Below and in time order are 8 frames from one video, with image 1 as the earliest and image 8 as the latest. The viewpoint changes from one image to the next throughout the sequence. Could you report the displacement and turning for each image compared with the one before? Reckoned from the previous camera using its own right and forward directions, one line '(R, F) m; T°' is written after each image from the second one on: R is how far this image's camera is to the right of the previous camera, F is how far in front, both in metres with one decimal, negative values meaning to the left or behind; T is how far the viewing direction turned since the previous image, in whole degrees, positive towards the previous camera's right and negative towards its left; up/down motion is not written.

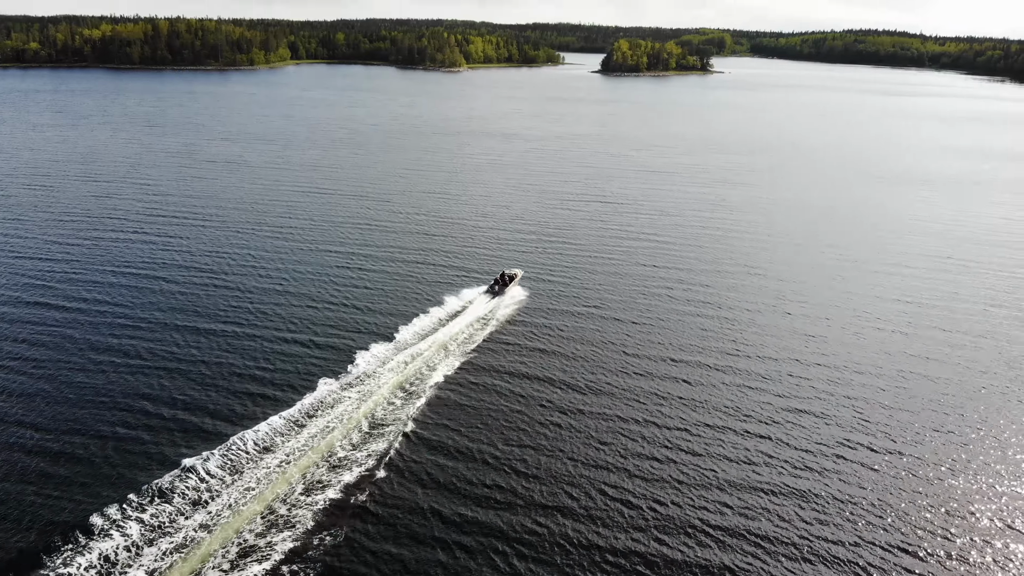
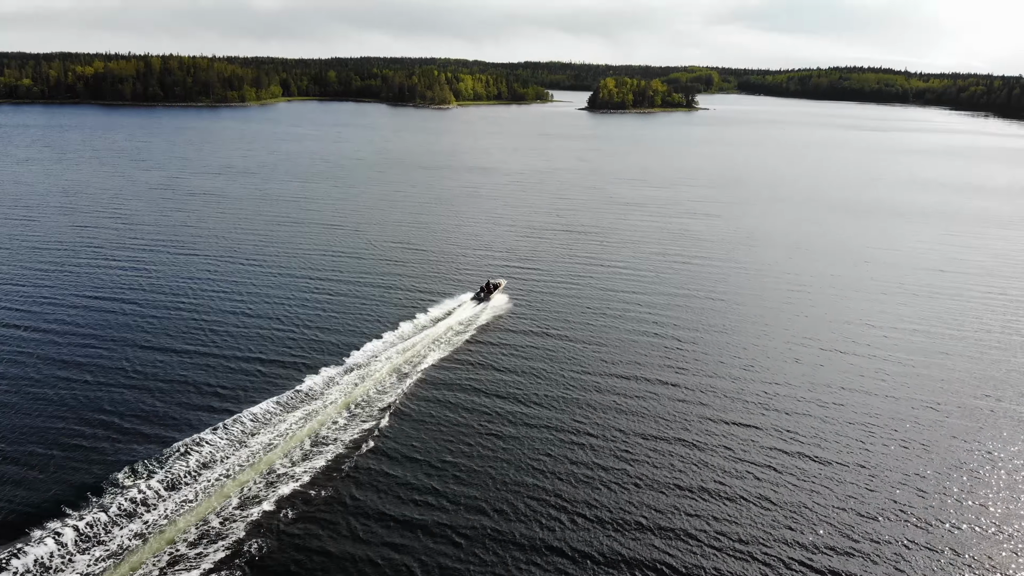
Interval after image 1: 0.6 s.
(+1.2, -0.7) m; 0°
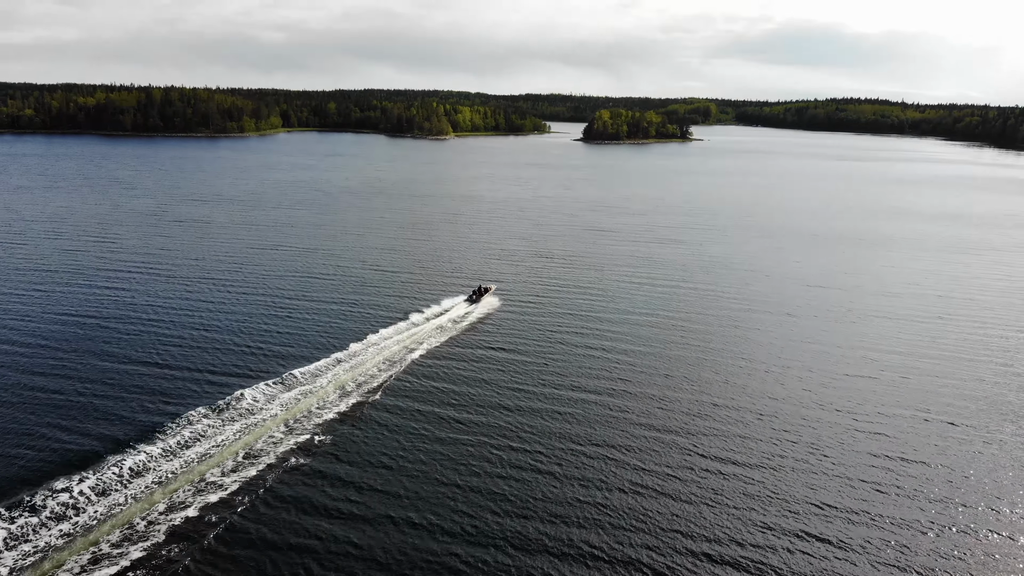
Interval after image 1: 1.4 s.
(+1.7, -0.9) m; 0°
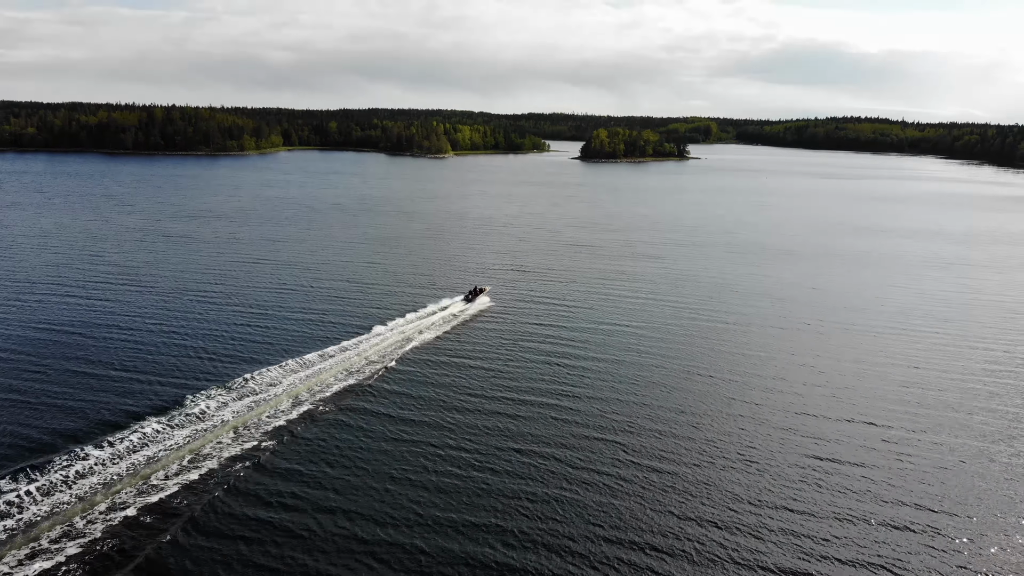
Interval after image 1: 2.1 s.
(+1.5, -0.7) m; 0°
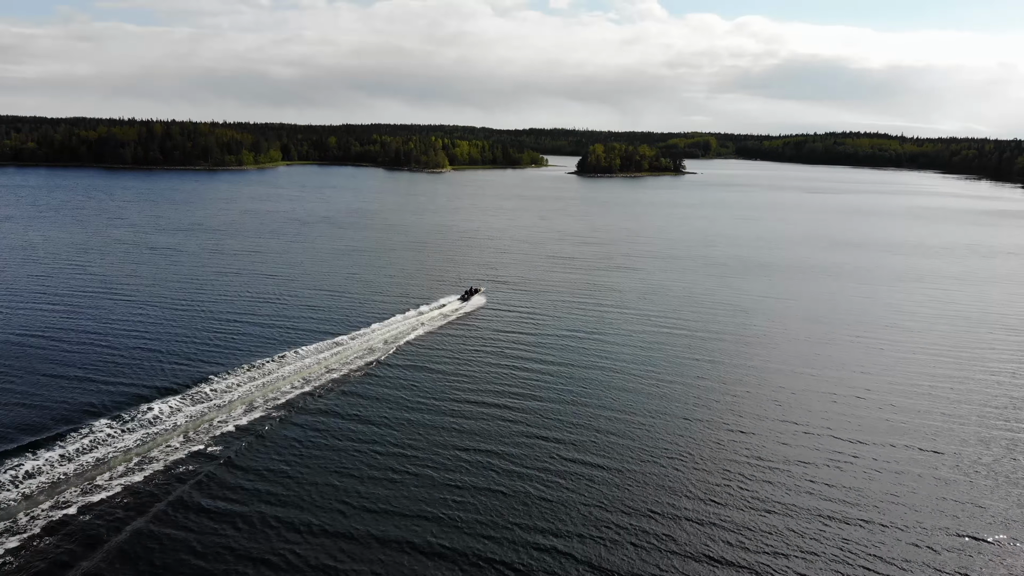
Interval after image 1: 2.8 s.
(+1.5, -0.6) m; 0°
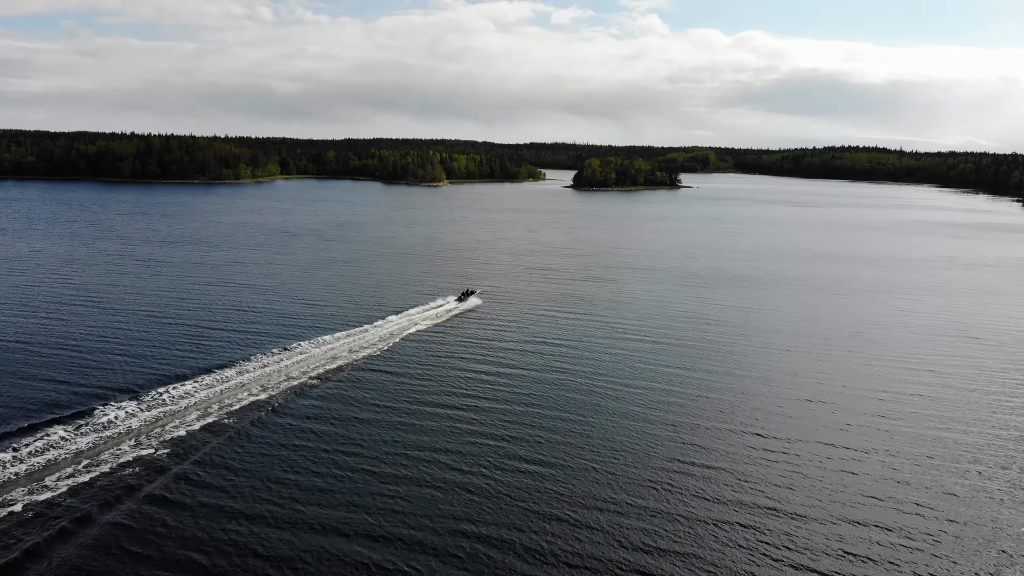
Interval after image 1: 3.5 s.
(+1.5, -0.6) m; 0°
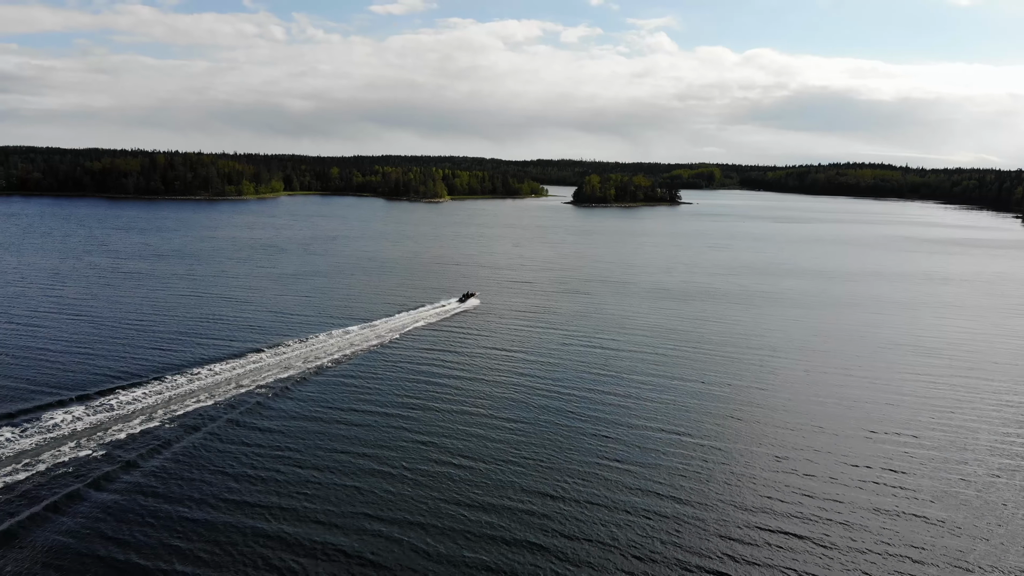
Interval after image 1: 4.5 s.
(+2.2, -0.8) m; -1°
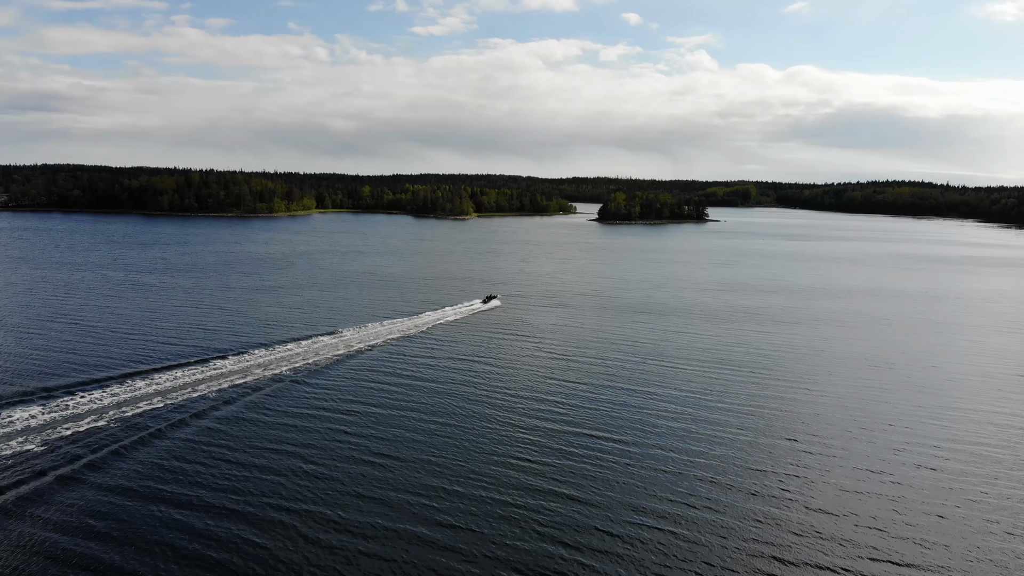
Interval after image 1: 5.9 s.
(+3.5, -1.1) m; -3°
